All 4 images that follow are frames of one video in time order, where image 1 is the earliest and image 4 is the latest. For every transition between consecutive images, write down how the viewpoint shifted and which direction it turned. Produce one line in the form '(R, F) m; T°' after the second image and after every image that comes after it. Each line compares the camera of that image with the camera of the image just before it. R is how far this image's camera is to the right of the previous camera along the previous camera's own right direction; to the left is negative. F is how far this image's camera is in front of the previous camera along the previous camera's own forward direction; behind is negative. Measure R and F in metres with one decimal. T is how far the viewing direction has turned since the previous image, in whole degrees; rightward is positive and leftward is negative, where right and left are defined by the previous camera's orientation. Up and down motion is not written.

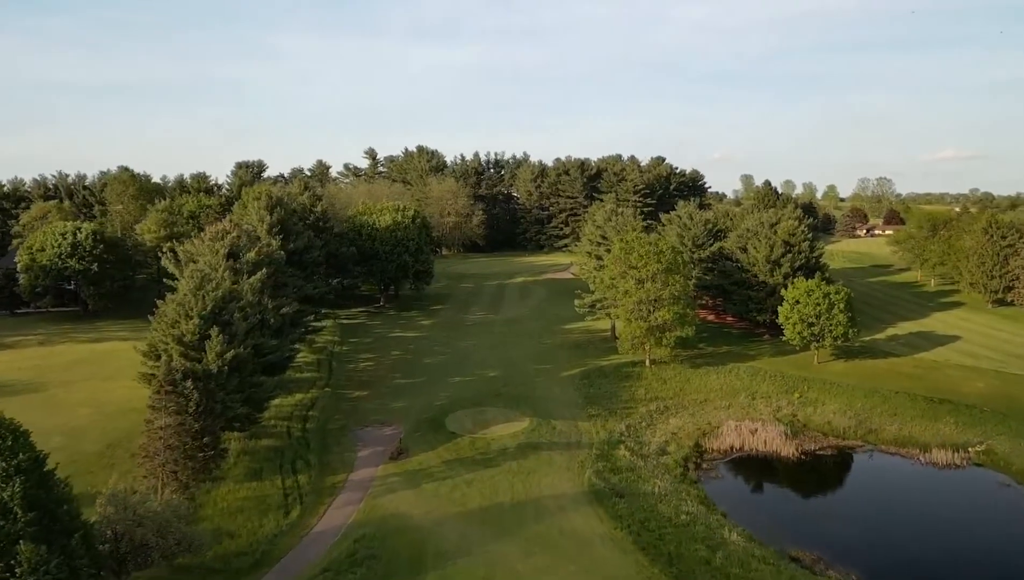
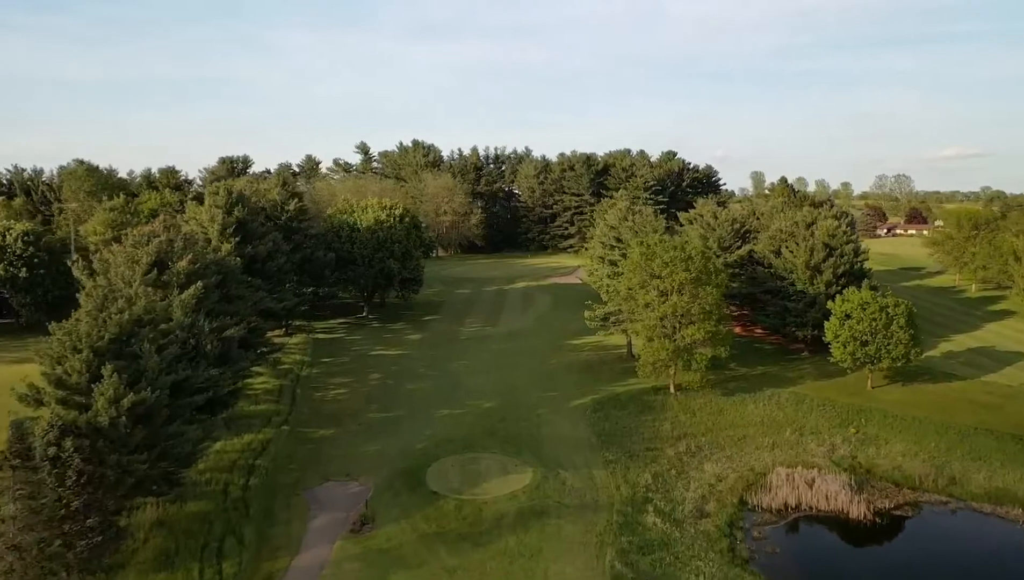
(+0.1, +6.5) m; 0°
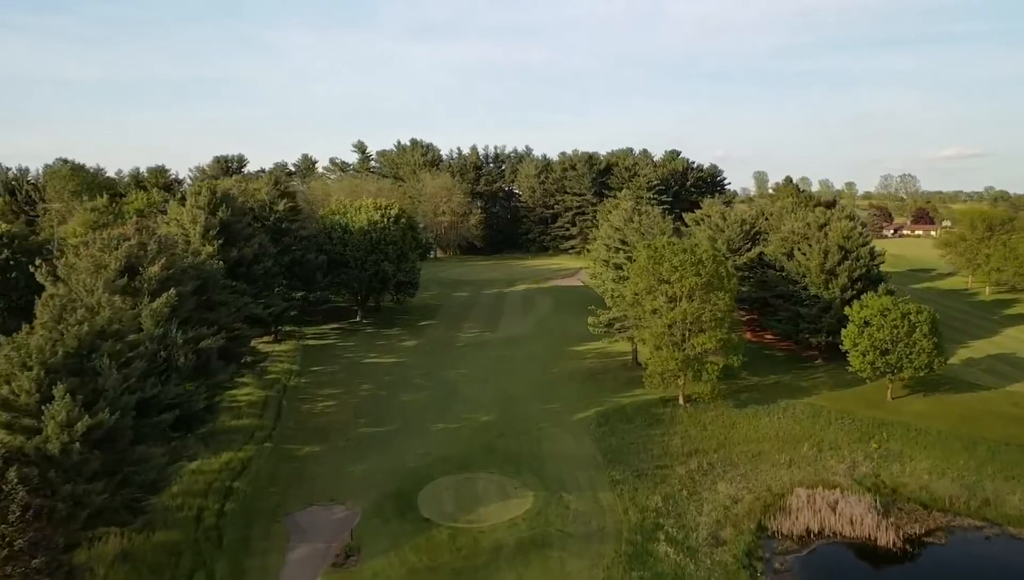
(0.0, +2.0) m; 0°
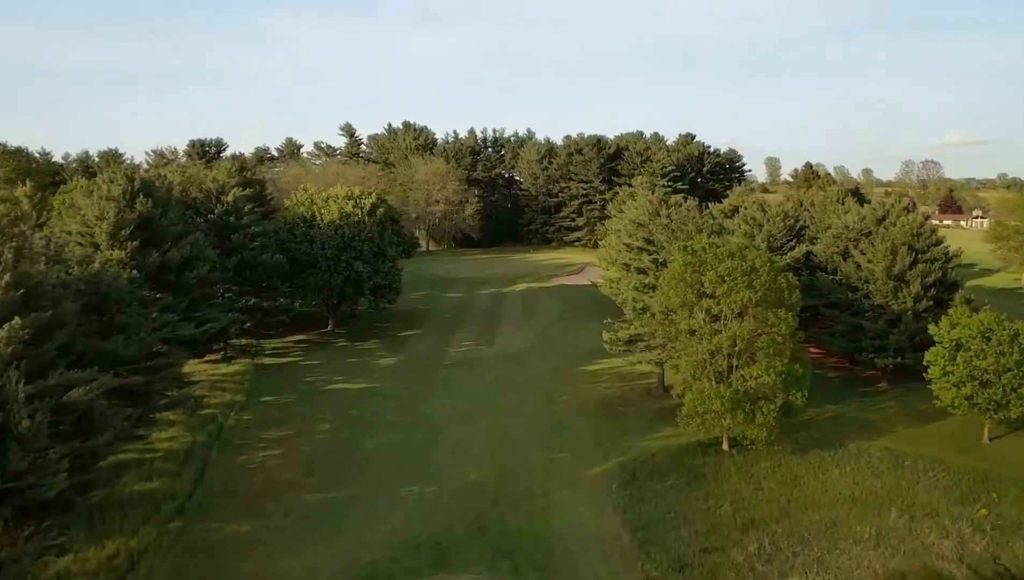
(+0.1, +7.3) m; 0°
